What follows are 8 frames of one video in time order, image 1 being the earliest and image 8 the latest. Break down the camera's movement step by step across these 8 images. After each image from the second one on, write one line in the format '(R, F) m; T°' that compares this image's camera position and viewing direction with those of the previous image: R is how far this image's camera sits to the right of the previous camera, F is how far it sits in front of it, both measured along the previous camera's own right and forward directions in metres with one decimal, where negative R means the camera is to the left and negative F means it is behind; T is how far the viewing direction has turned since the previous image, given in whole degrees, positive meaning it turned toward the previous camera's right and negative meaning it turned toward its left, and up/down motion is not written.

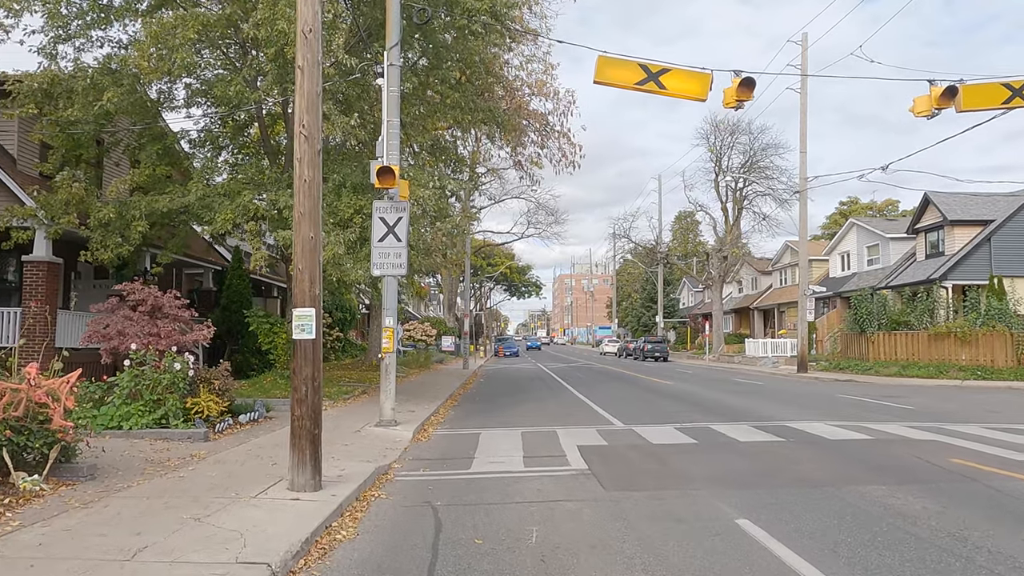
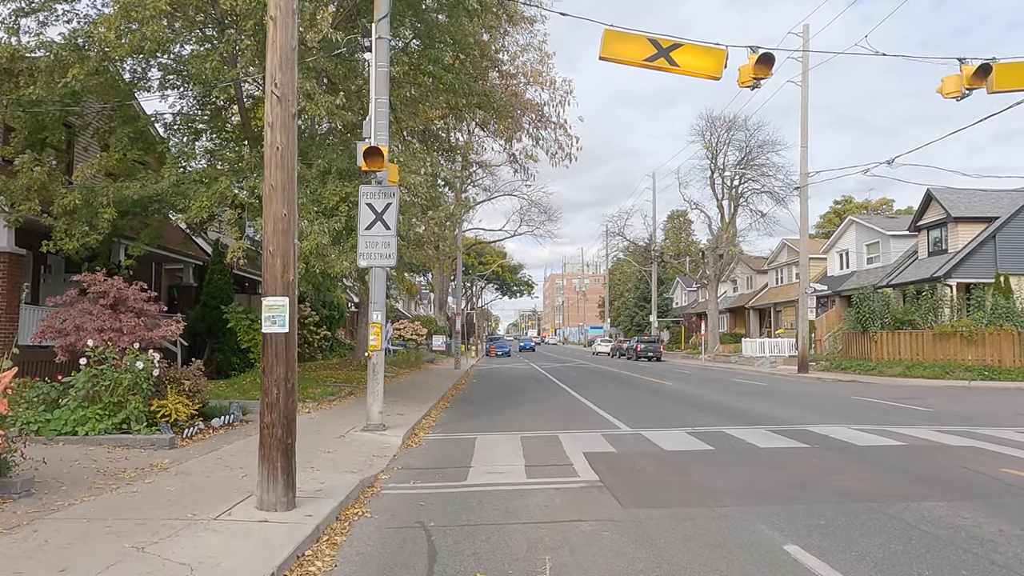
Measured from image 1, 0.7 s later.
(-0.1, +1.1) m; +1°
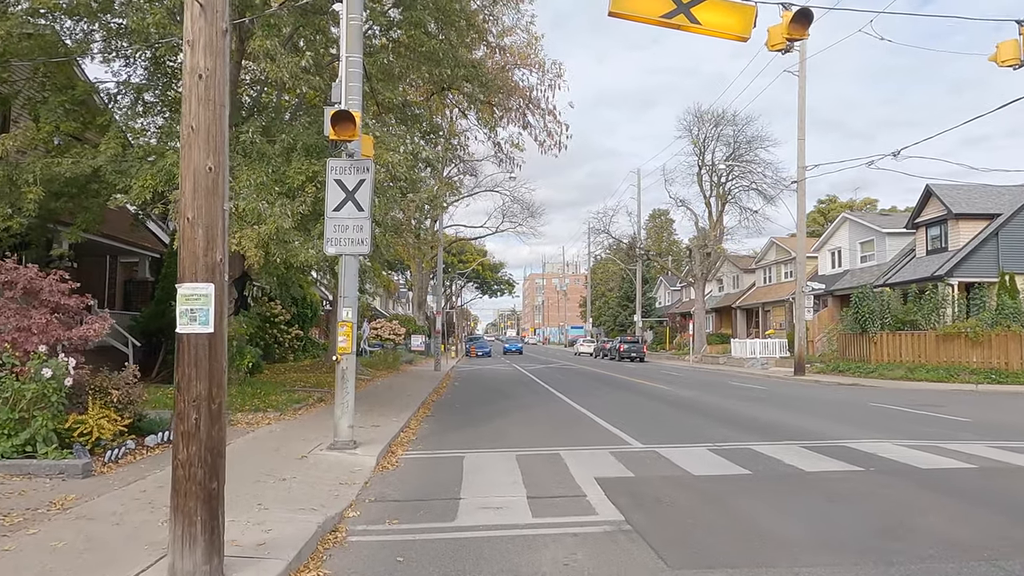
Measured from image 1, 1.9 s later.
(-0.2, +1.9) m; +2°
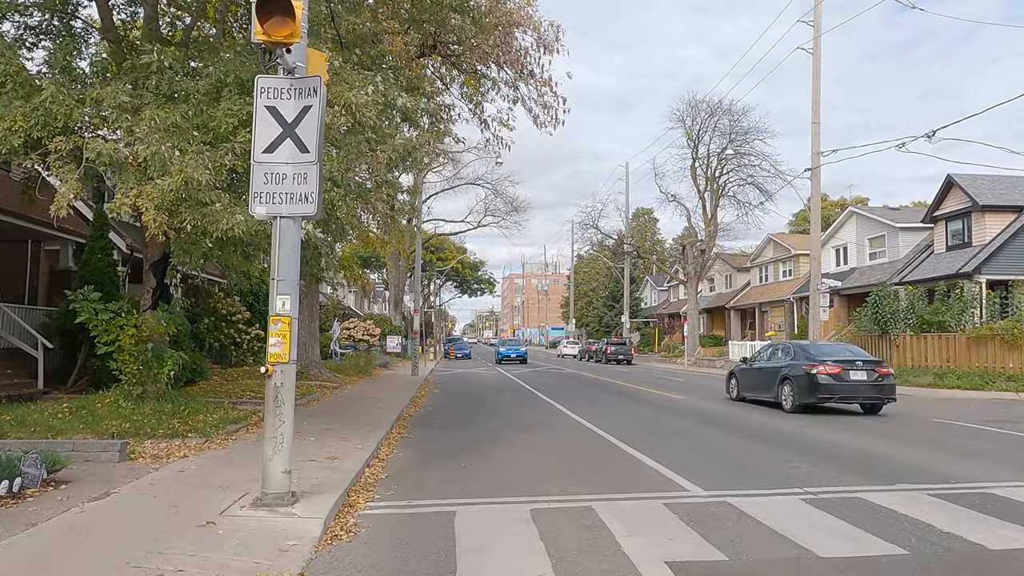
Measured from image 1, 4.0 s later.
(-0.3, +3.4) m; +2°
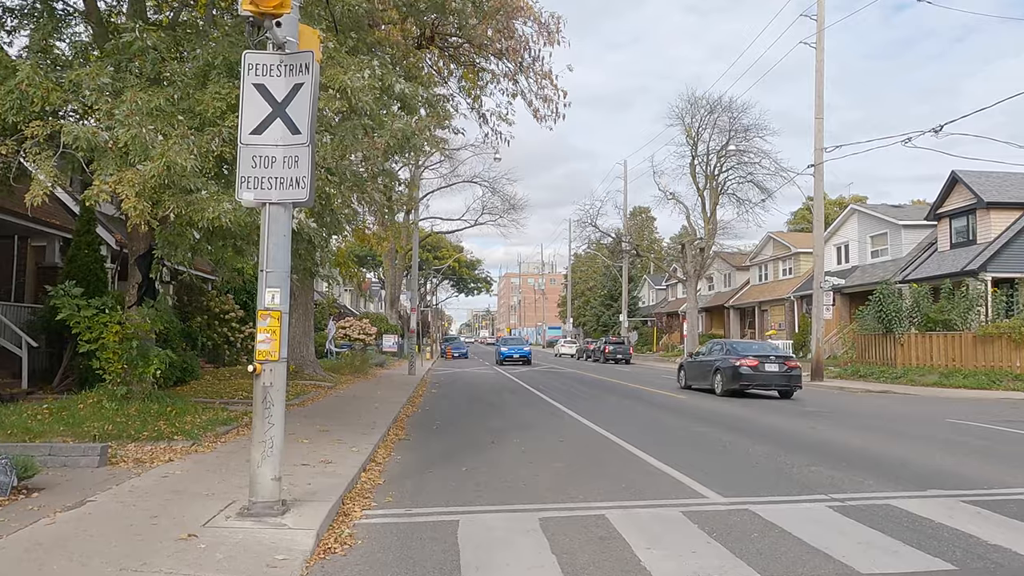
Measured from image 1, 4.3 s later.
(-0.1, +0.5) m; 0°
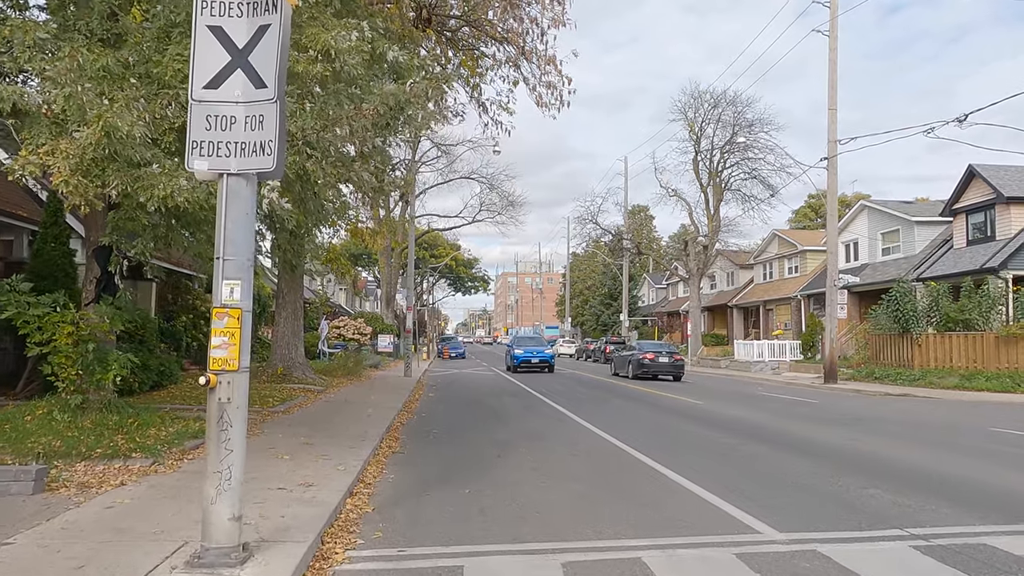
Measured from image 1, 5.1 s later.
(-0.1, +1.3) m; 0°
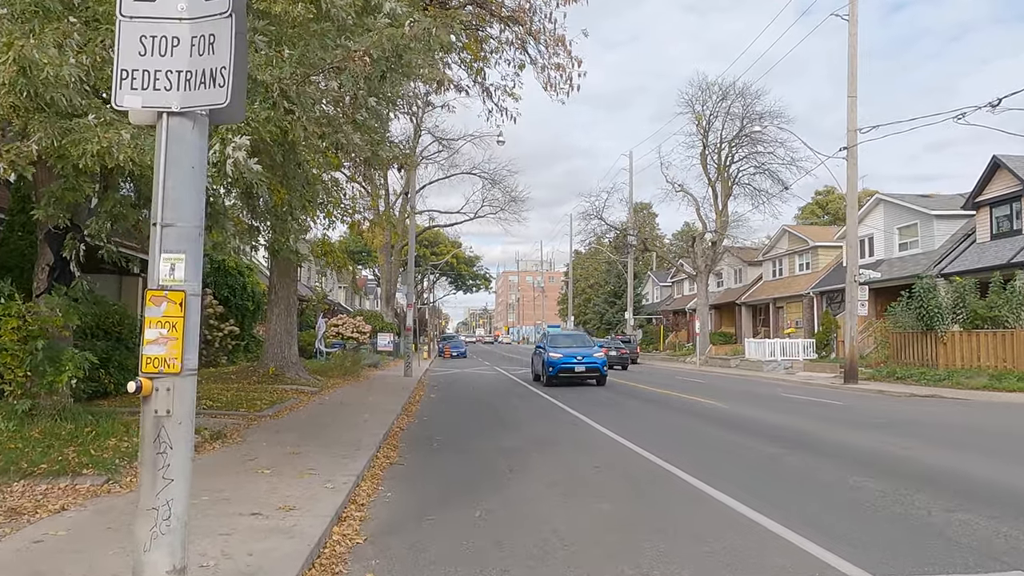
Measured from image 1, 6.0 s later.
(-0.2, +1.3) m; 0°
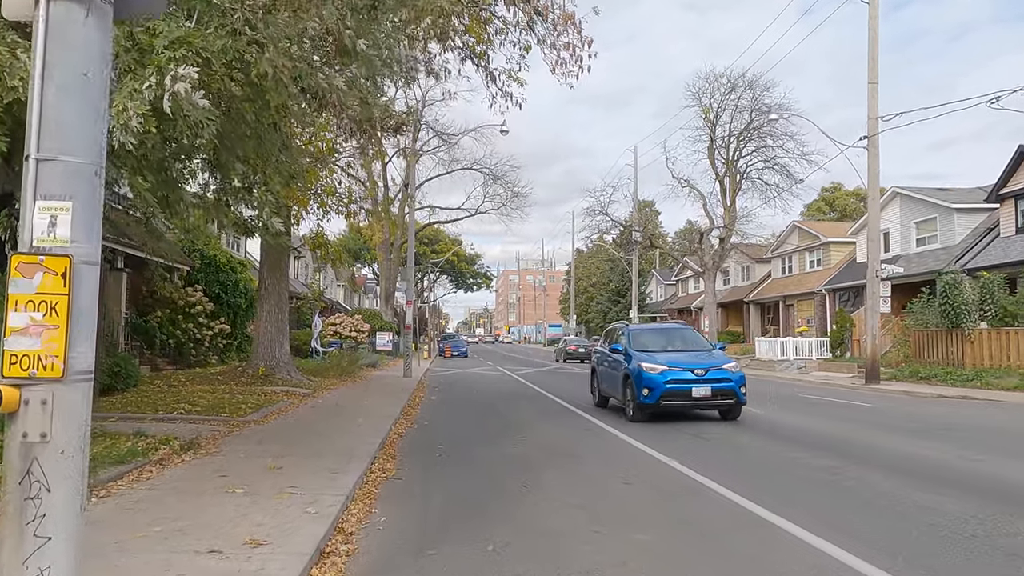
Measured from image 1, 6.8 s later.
(-0.2, +1.3) m; 0°
